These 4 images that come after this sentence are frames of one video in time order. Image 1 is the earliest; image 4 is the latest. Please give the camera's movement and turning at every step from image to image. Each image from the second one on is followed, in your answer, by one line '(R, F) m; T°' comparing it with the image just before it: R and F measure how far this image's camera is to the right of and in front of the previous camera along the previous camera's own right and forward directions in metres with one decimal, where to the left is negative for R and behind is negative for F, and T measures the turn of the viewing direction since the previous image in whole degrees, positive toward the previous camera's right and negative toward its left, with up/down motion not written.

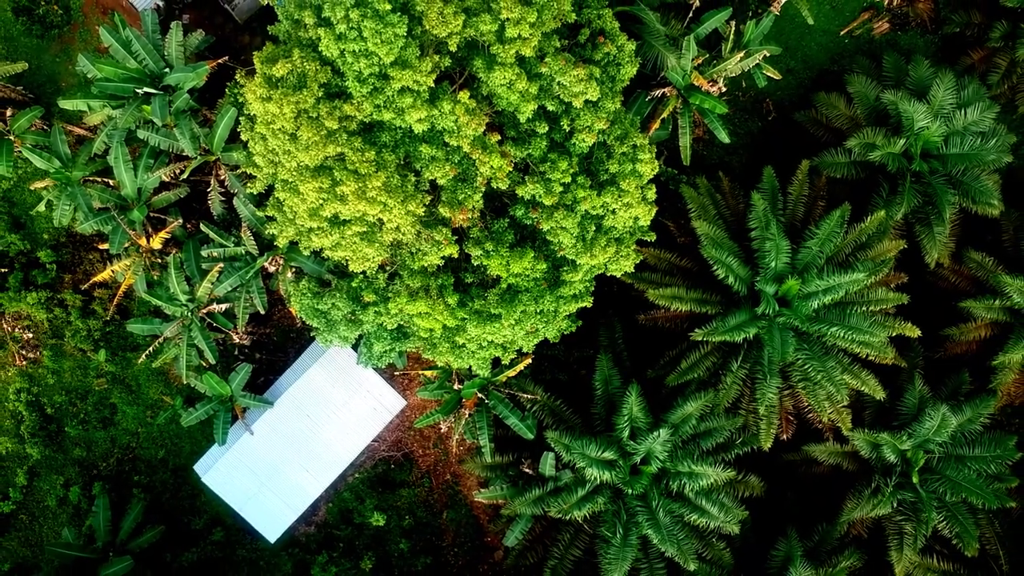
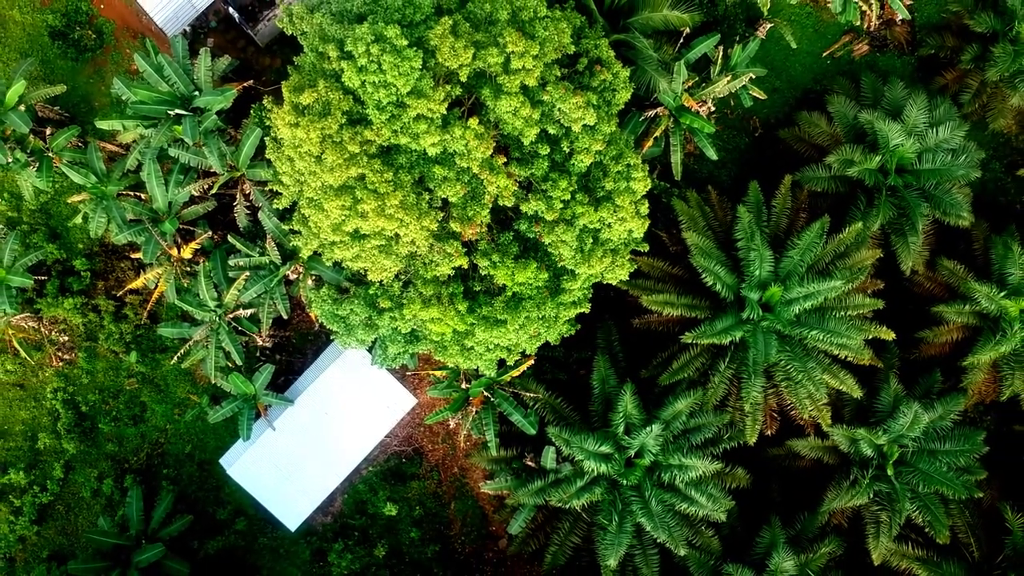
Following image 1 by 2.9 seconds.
(-0.1, -1.0) m; 0°
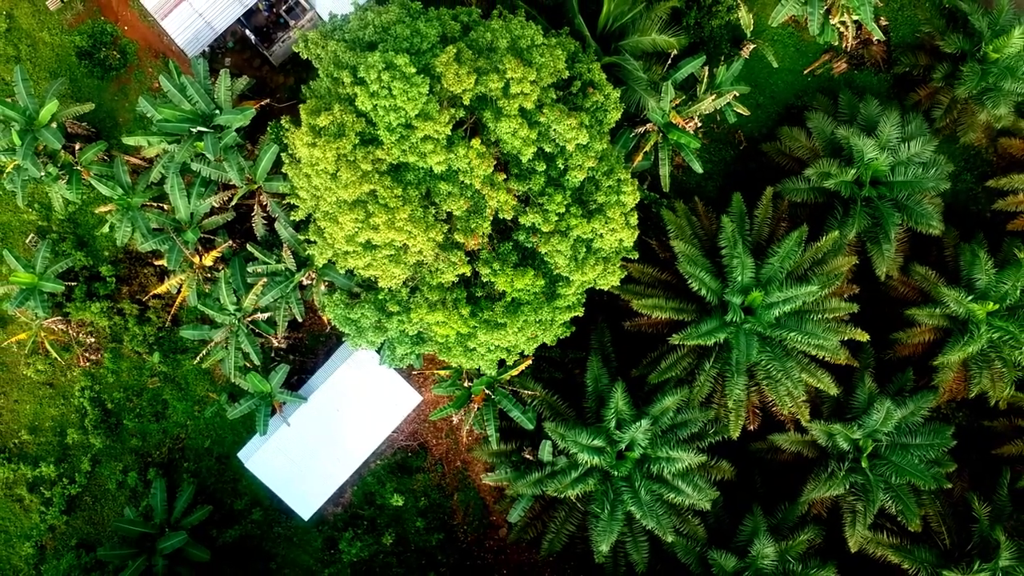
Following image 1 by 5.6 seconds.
(0.0, -1.0) m; 0°
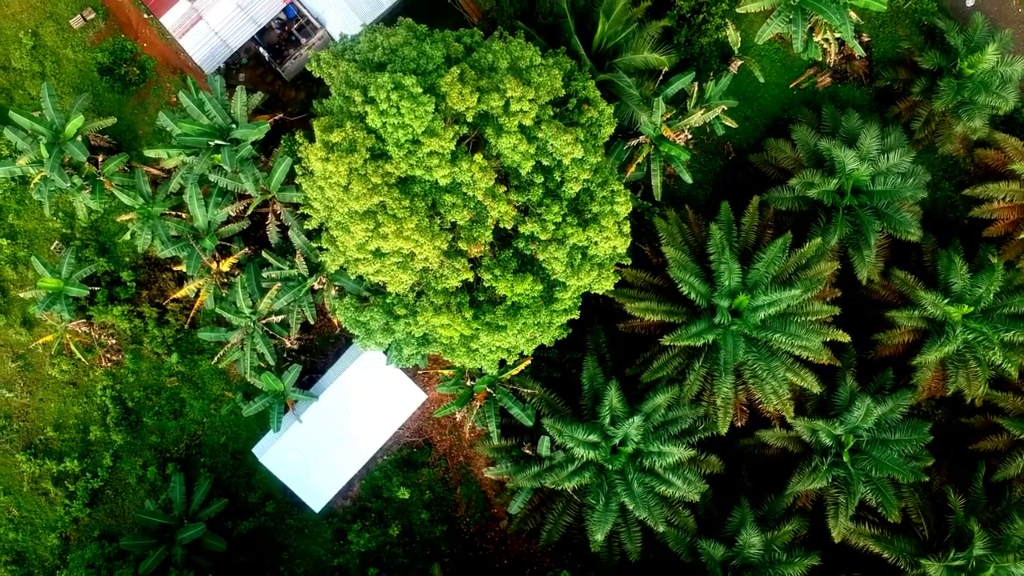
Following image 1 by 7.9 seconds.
(0.0, -0.8) m; 0°
